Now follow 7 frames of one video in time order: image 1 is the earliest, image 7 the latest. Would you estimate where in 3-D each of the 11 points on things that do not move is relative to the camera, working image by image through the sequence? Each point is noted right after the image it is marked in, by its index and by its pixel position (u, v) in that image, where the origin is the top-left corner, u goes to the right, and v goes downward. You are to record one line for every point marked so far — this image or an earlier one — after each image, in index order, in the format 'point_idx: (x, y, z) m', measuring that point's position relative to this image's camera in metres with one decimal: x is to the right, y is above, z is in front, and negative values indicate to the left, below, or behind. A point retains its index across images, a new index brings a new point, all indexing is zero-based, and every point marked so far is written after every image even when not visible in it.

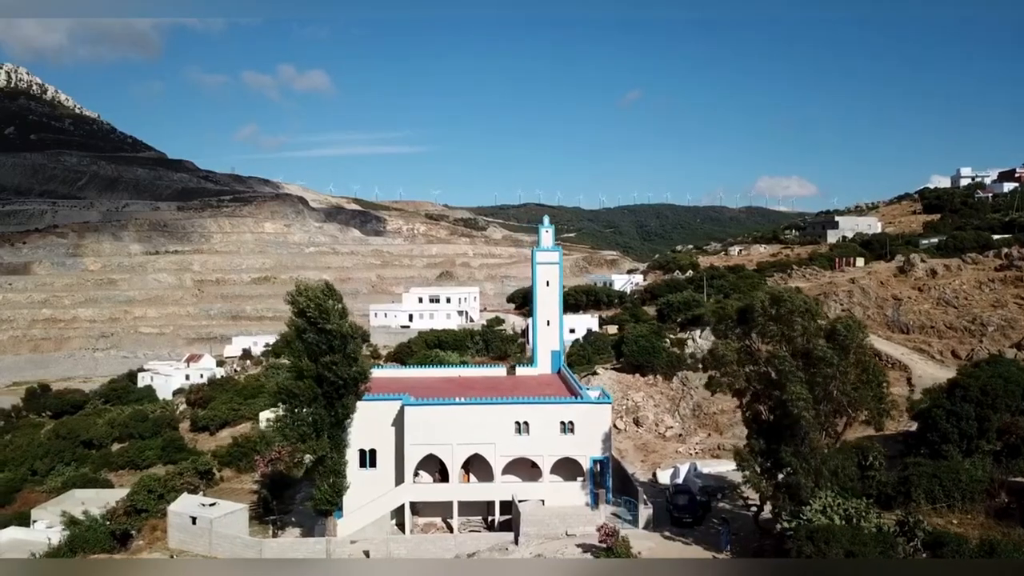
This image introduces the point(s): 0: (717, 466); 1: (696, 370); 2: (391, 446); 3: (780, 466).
0: (+2.8, -2.4, +9.4) m
1: (+3.6, -1.6, +13.4) m
2: (-1.5, -1.9, +8.6) m
3: (+2.3, -1.5, +5.9) m
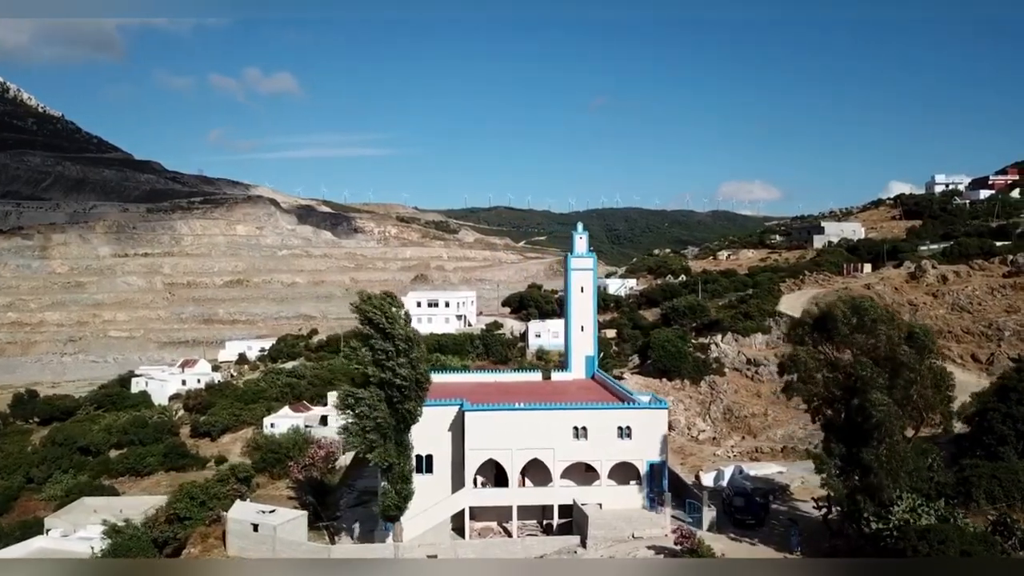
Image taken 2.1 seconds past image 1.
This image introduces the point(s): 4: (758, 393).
0: (+3.4, -2.5, +9.6) m
1: (+4.1, -1.7, +13.6) m
2: (-0.8, -2.0, +8.6) m
3: (+3.0, -1.6, +6.0) m
4: (+4.5, -1.9, +12.7) m
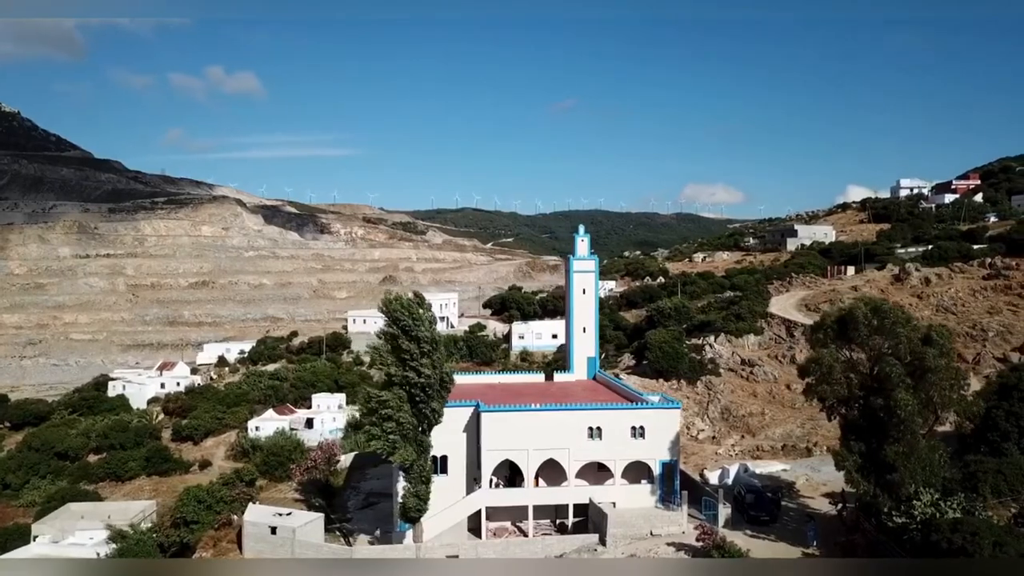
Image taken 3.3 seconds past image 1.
0: (+3.5, -2.5, +9.8) m
1: (+4.1, -1.7, +13.8) m
2: (-0.6, -2.0, +8.6) m
3: (+3.3, -1.6, +6.2) m
4: (+4.5, -1.9, +13.0) m
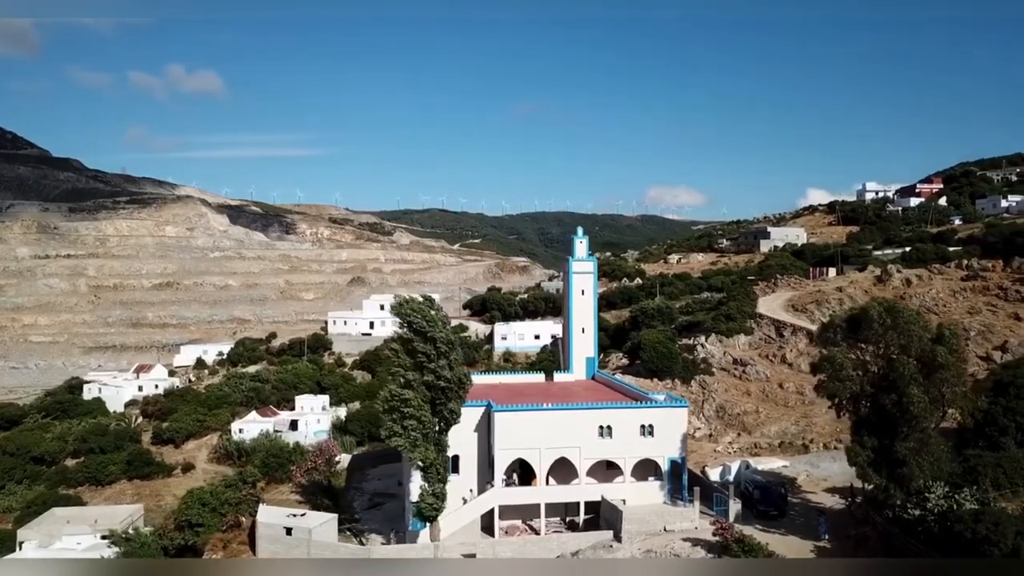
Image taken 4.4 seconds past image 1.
0: (+3.6, -2.5, +10.1) m
1: (+4.0, -1.7, +14.1) m
2: (-0.5, -2.0, +8.7) m
3: (+3.5, -1.6, +6.4) m
4: (+4.4, -1.9, +13.3) m
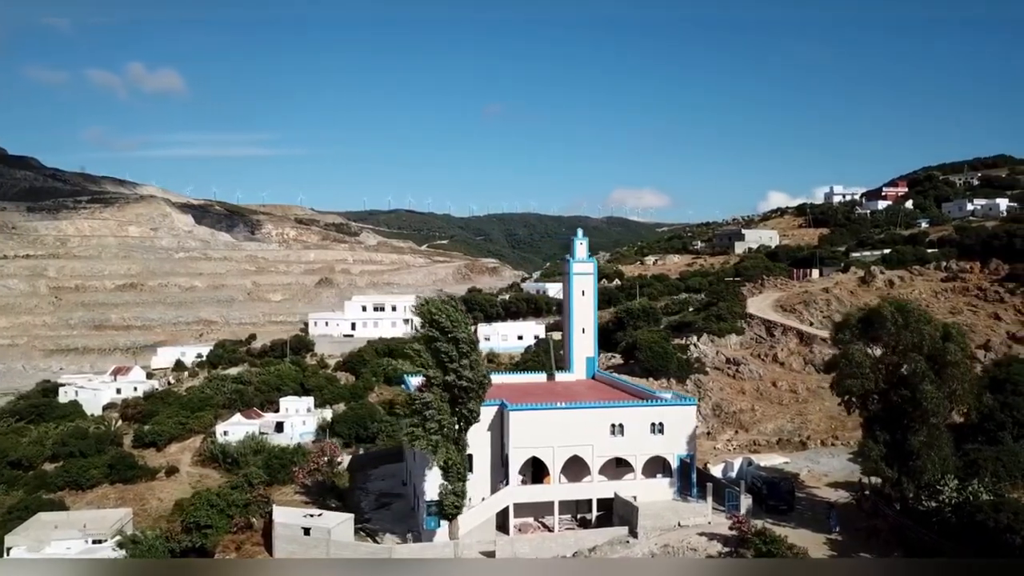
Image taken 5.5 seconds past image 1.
0: (+3.7, -2.5, +10.3) m
1: (+3.9, -1.7, +14.3) m
2: (-0.3, -2.0, +8.8) m
3: (+3.8, -1.6, +6.7) m
4: (+4.4, -2.0, +13.5) m
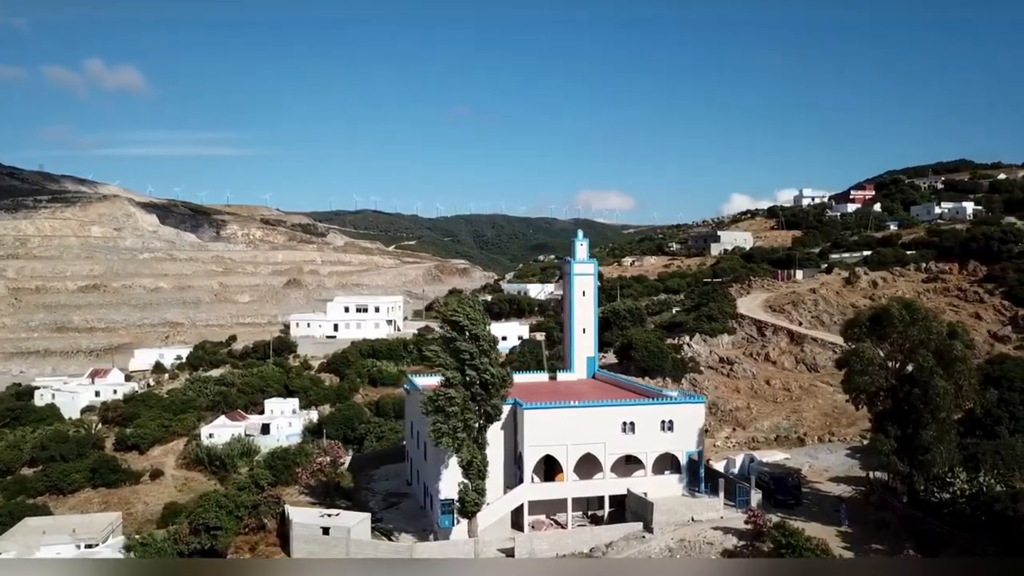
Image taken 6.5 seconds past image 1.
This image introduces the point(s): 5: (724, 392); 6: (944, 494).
0: (+3.8, -2.5, +10.6) m
1: (+3.9, -1.7, +14.6) m
2: (-0.2, -2.0, +8.9) m
3: (+4.0, -1.6, +7.0) m
4: (+4.4, -2.0, +13.8) m
5: (+4.1, -2.0, +13.7) m
6: (+4.2, -2.0, +6.9) m
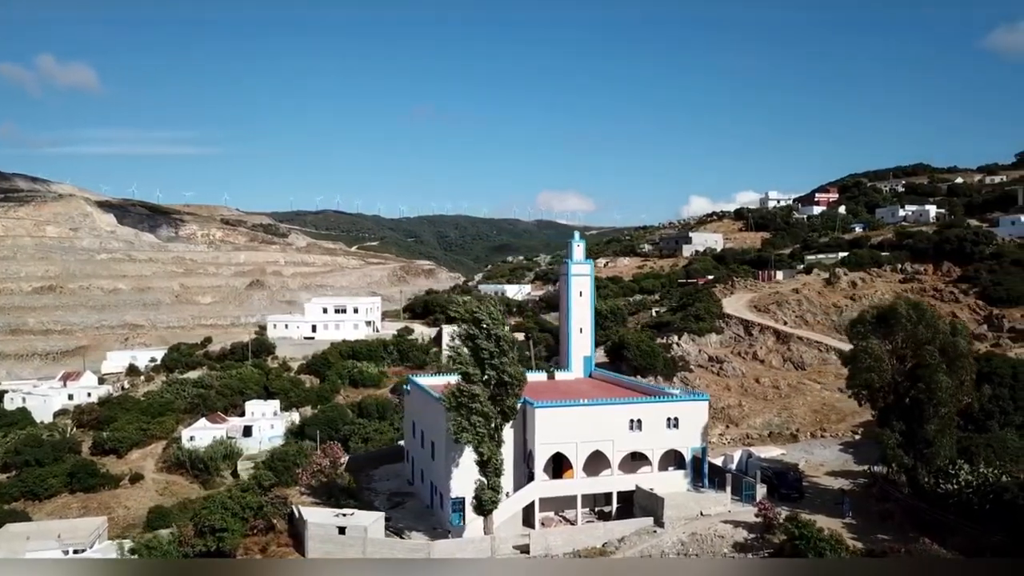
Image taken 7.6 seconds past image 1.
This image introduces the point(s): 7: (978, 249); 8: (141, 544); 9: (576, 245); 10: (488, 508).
0: (+3.9, -2.5, +10.8) m
1: (+3.8, -1.7, +14.9) m
2: (0.0, -2.0, +9.0) m
3: (+4.2, -1.6, +7.3) m
4: (+4.3, -2.0, +14.1) m
5: (+4.0, -2.0, +14.0) m
6: (+4.4, -2.0, +7.2) m
7: (+11.6, +1.0, +17.6) m
8: (-5.0, -3.5, +9.5) m
9: (+1.2, +0.8, +12.5) m
10: (-0.3, -2.4, +7.7) m
